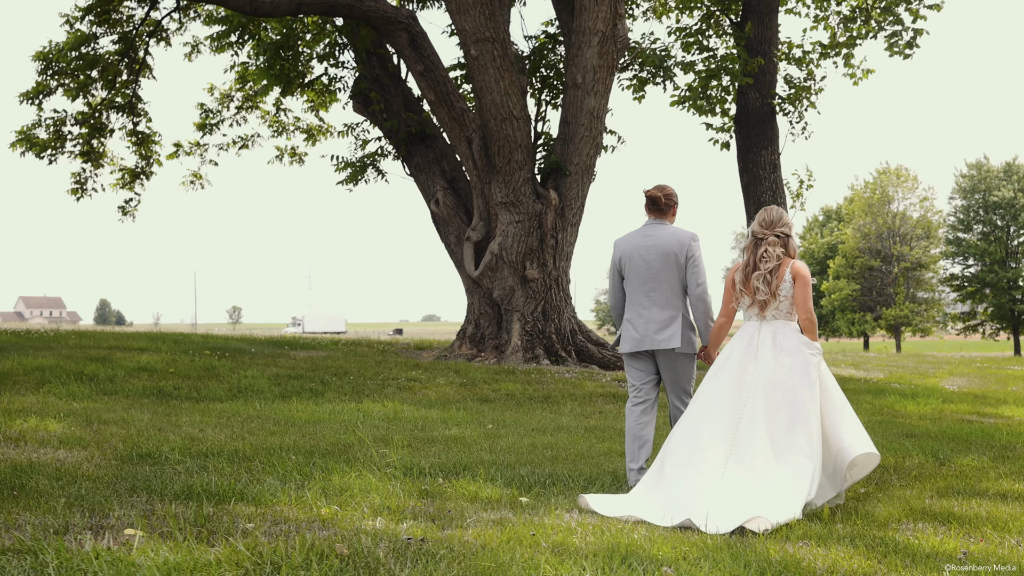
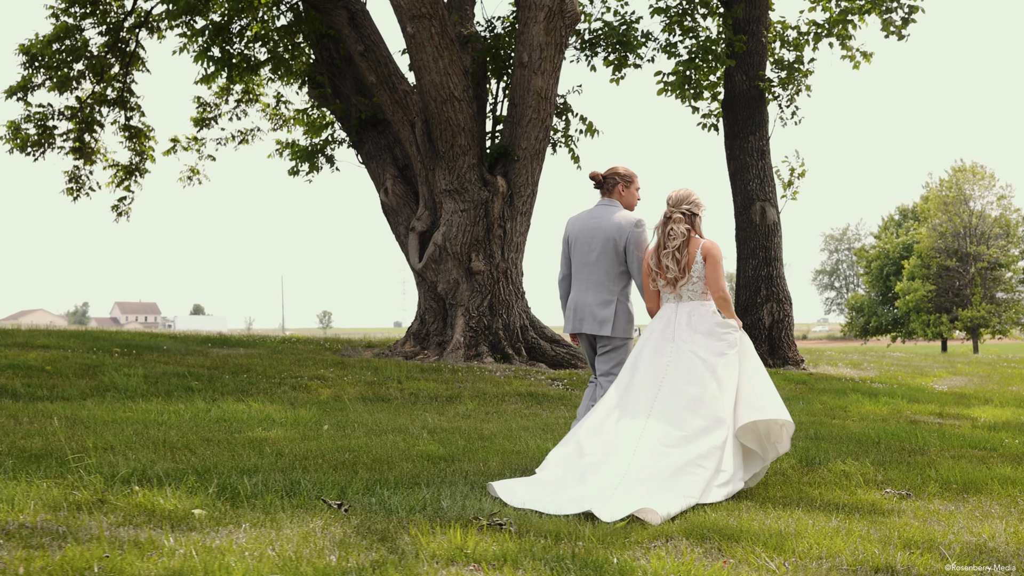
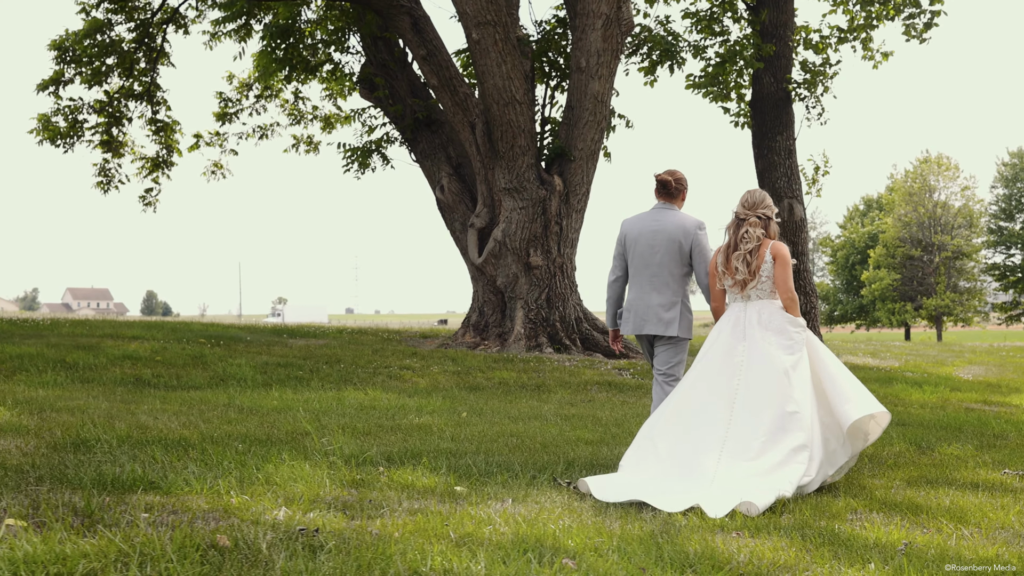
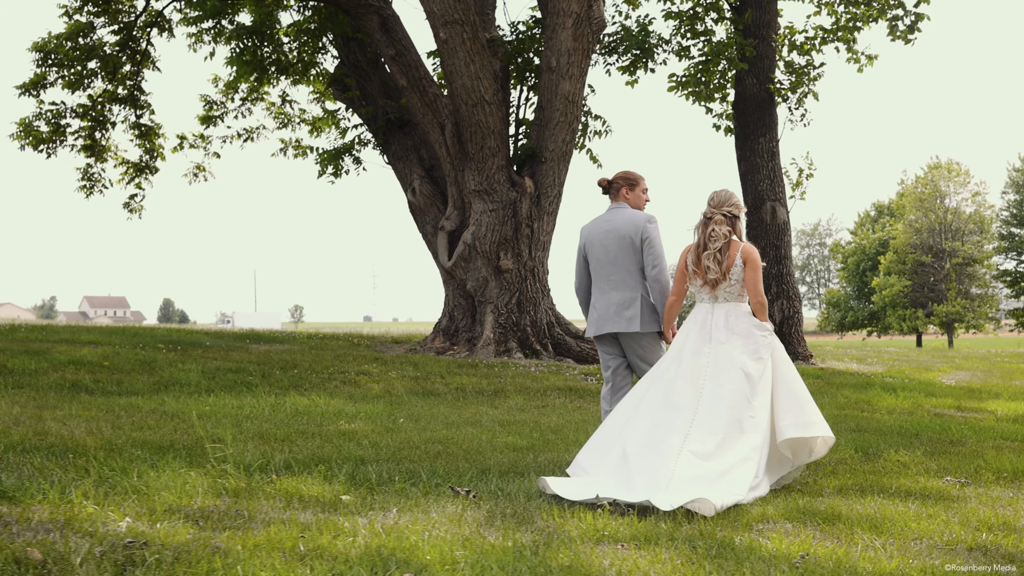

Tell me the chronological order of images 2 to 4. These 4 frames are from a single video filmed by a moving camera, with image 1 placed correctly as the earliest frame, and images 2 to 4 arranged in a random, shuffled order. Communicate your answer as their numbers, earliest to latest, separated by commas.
3, 4, 2
